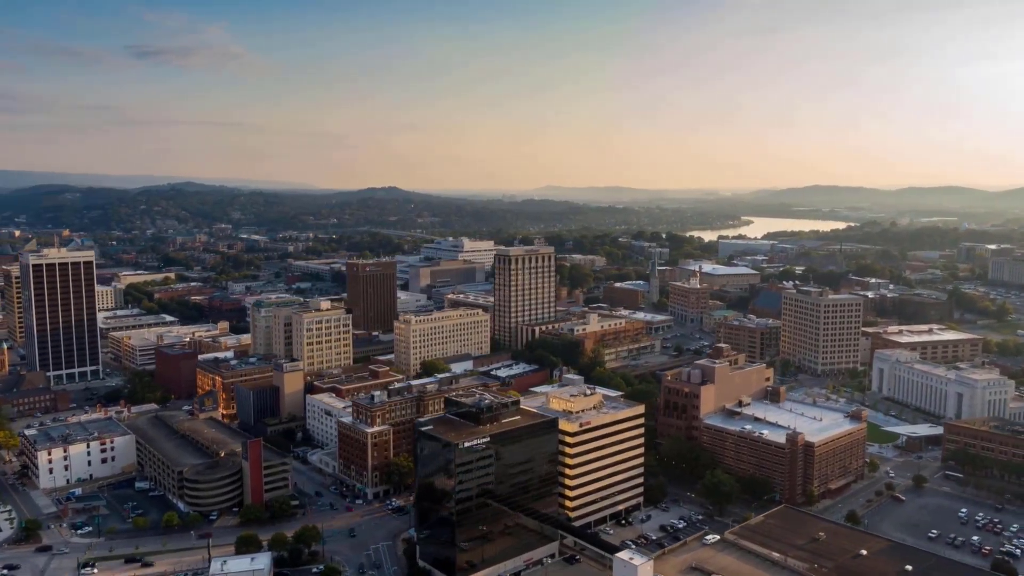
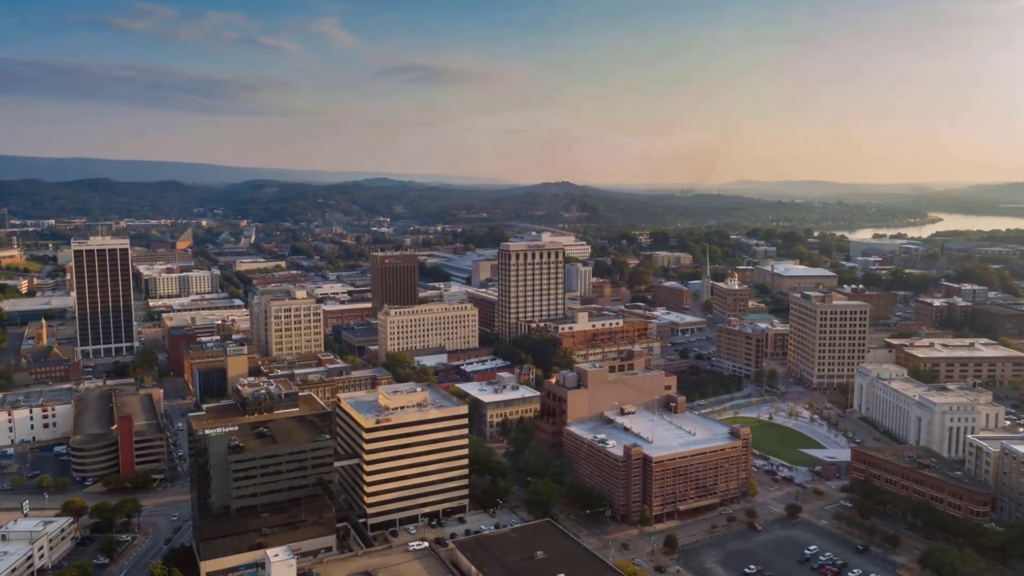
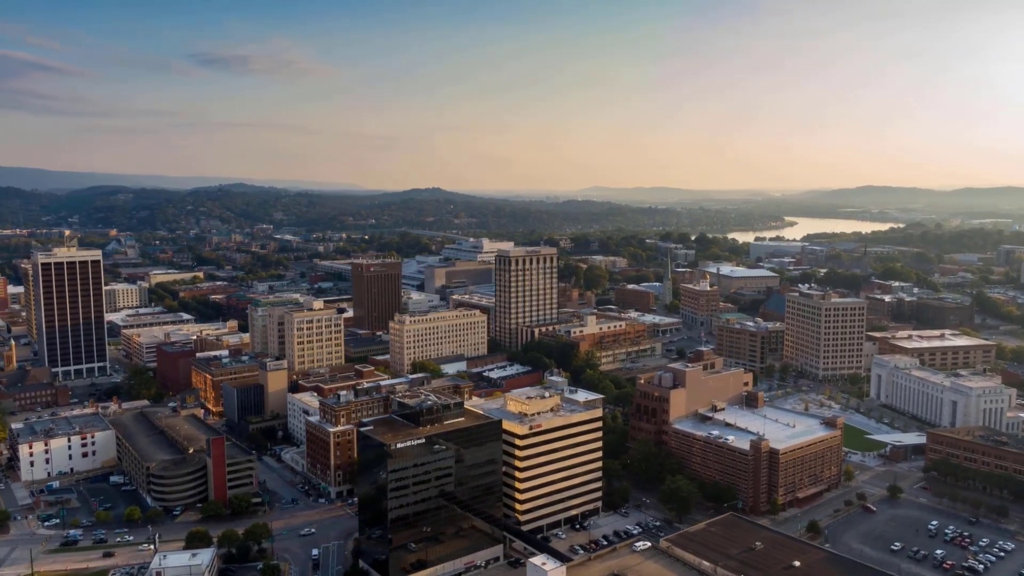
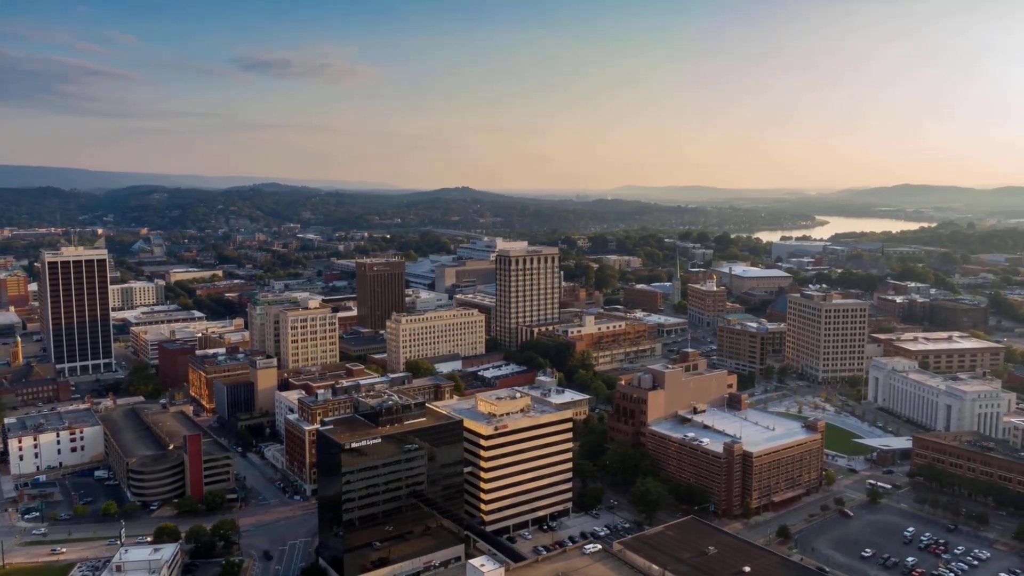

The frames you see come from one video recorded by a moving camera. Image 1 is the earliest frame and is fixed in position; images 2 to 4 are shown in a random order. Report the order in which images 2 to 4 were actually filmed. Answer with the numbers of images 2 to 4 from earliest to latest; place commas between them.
3, 4, 2
